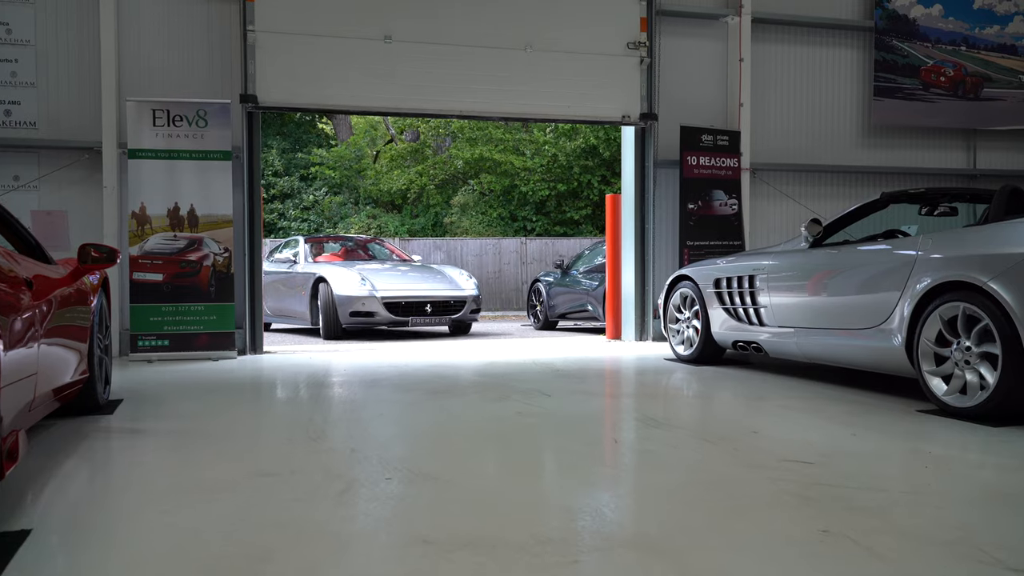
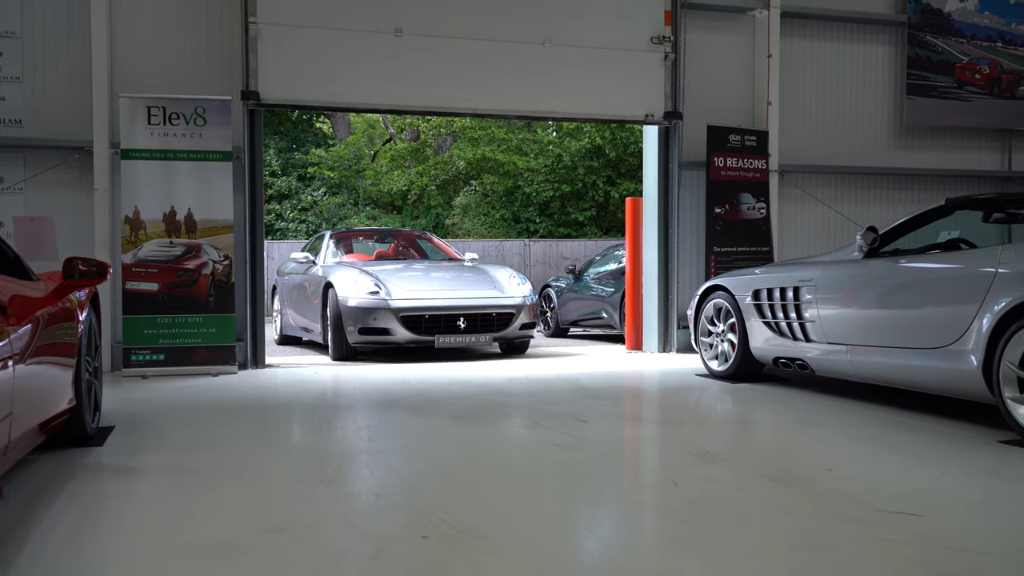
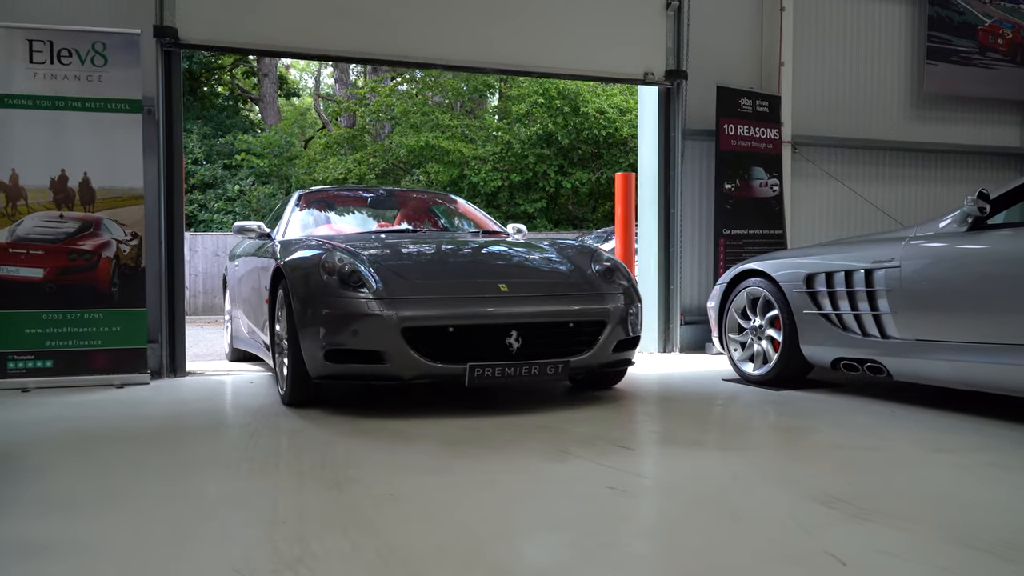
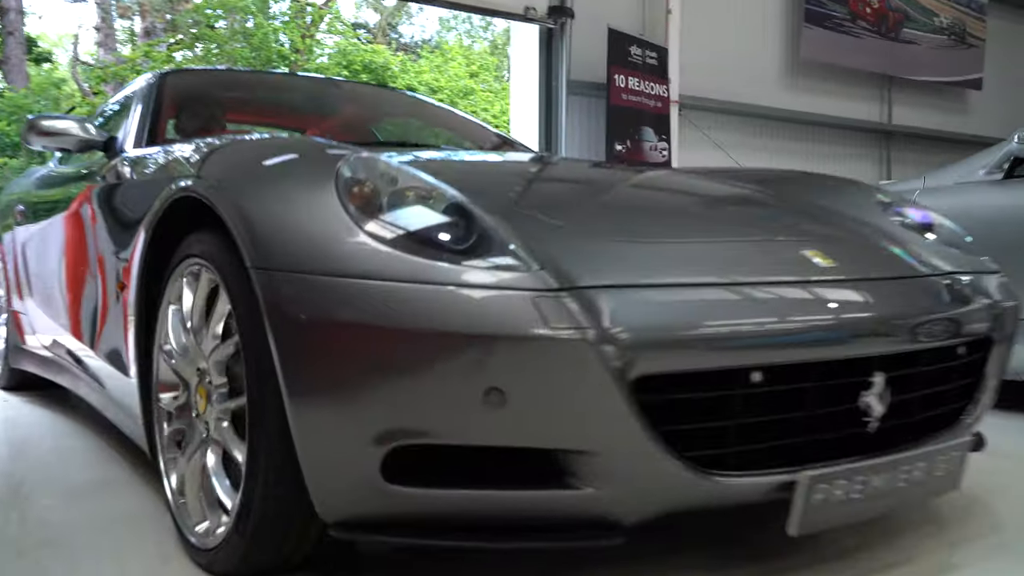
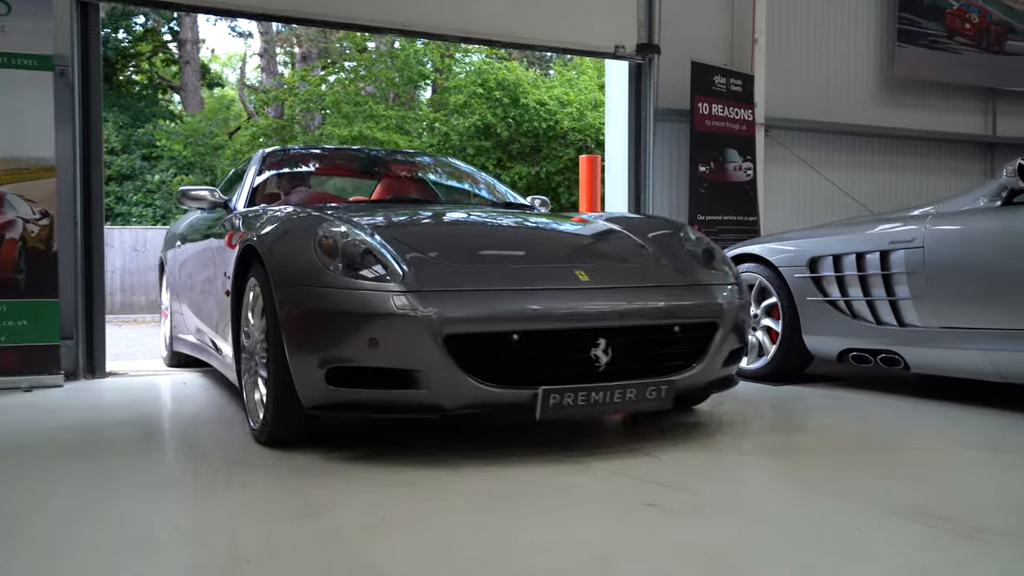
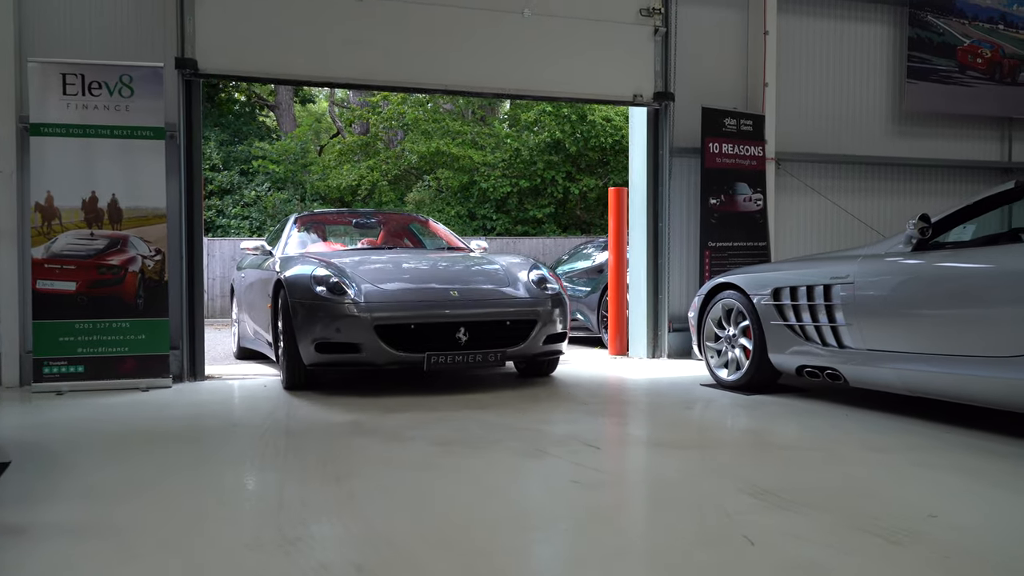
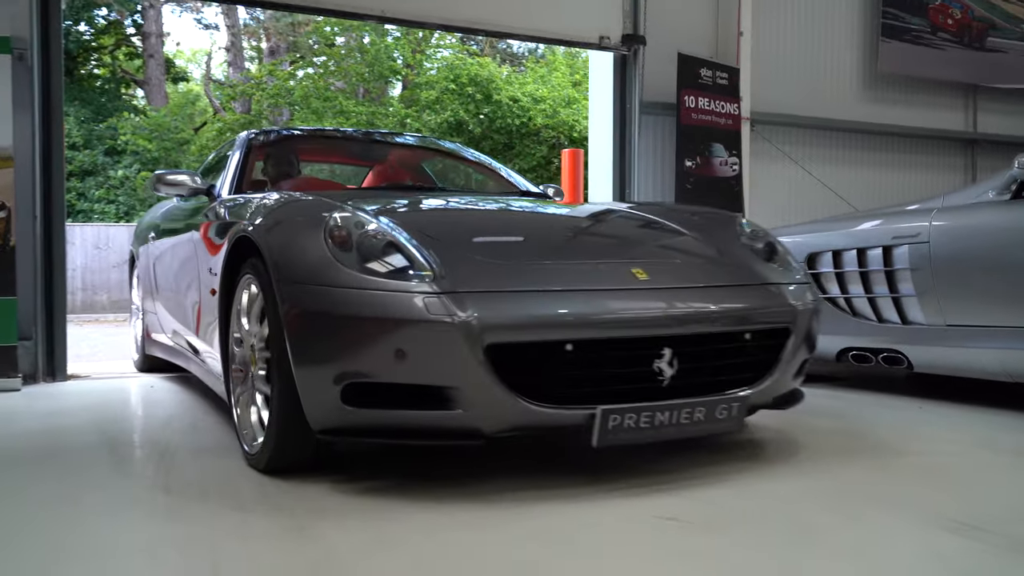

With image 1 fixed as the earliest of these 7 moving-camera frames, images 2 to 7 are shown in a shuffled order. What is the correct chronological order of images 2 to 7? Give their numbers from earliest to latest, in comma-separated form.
2, 6, 3, 5, 7, 4
